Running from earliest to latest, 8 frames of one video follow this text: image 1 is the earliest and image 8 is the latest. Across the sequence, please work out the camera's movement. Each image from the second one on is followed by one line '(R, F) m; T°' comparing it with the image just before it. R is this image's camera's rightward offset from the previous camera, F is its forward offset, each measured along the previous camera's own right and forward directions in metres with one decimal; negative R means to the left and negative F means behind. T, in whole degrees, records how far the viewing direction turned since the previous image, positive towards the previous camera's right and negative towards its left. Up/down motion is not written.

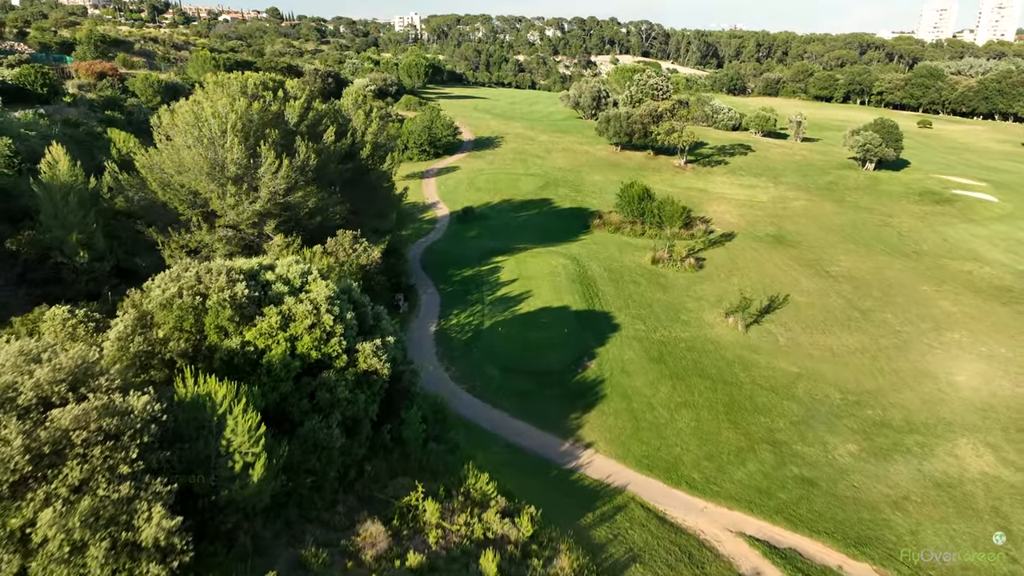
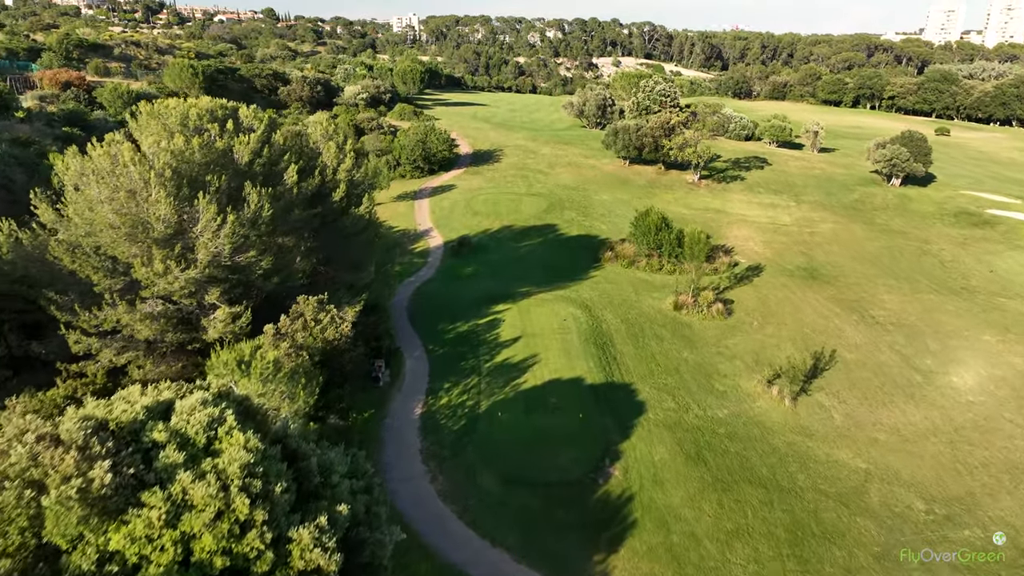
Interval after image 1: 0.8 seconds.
(-0.1, +5.3) m; 0°
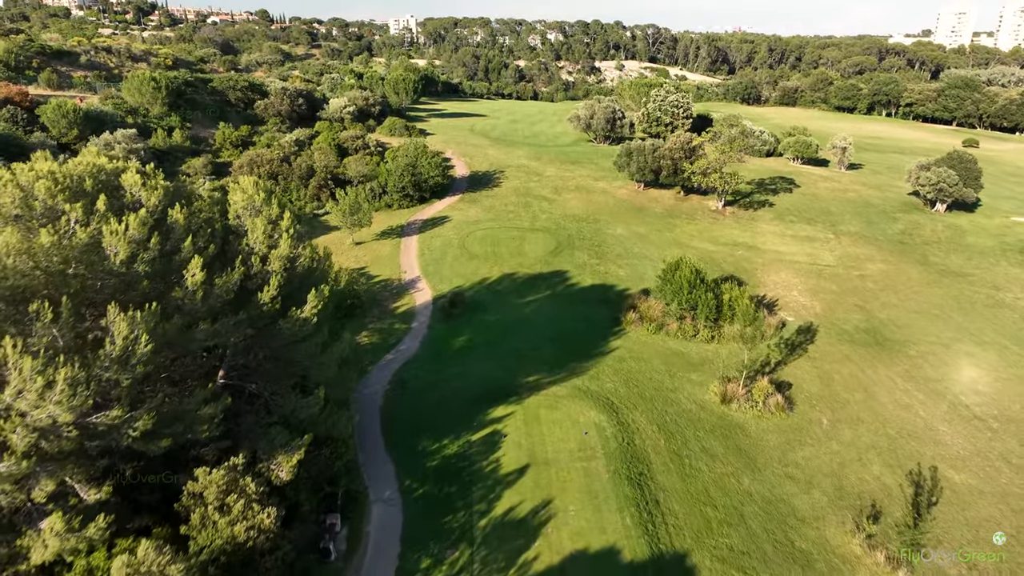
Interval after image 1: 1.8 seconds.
(-0.2, +7.7) m; 0°
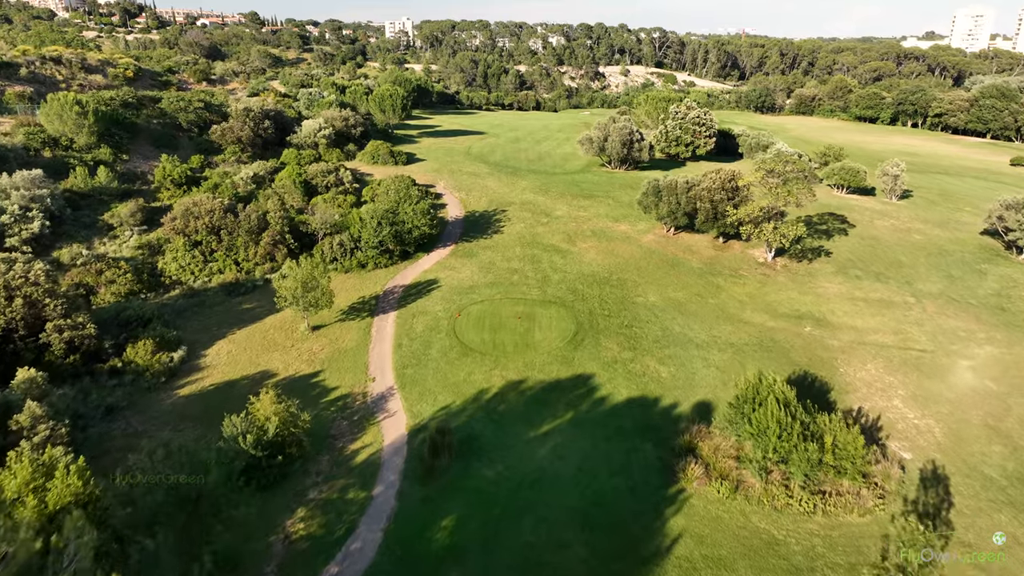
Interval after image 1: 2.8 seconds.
(-0.3, +11.3) m; 0°
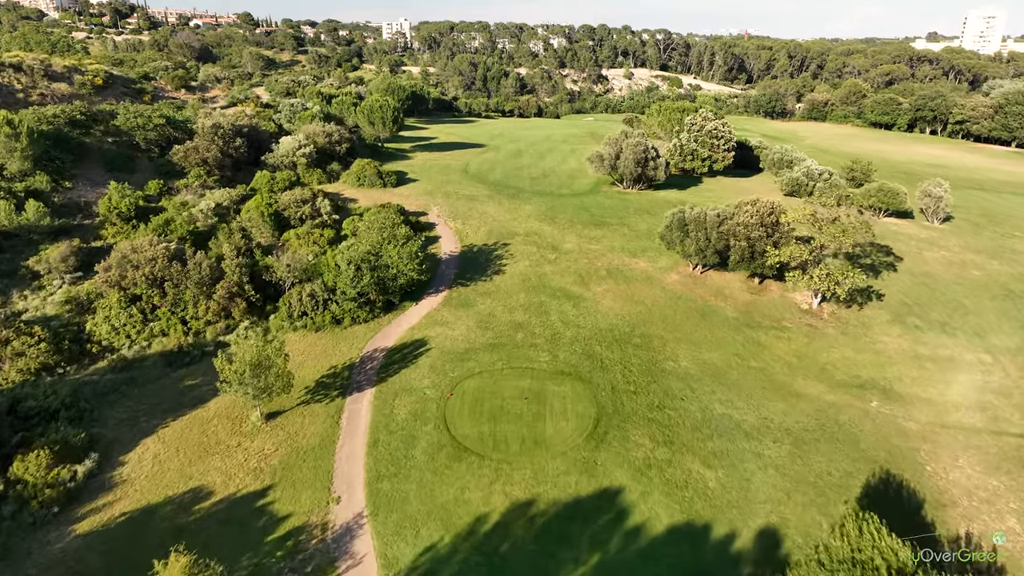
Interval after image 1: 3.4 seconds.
(-0.2, +7.3) m; 0°
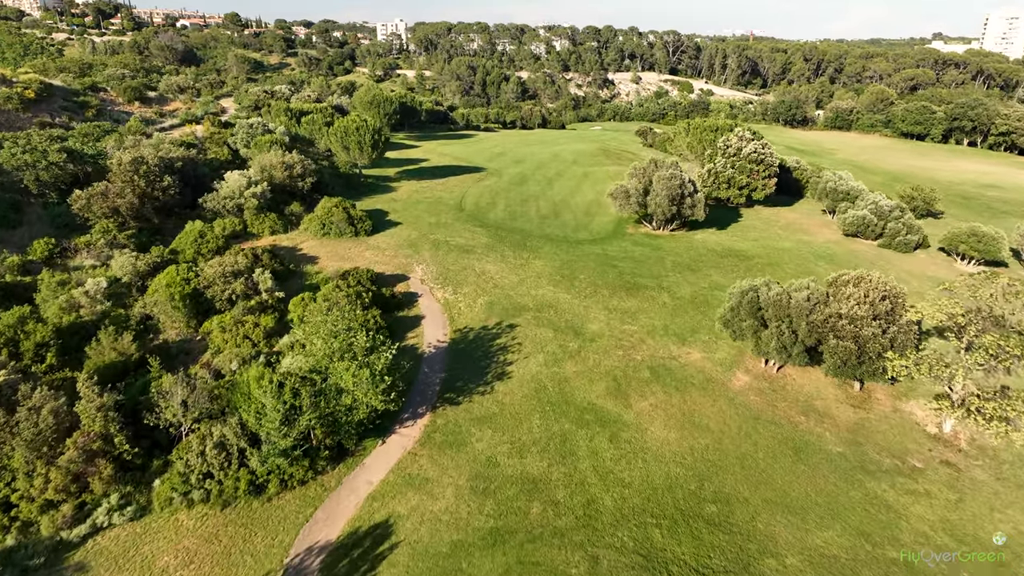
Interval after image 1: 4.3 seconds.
(-0.5, +12.9) m; 0°
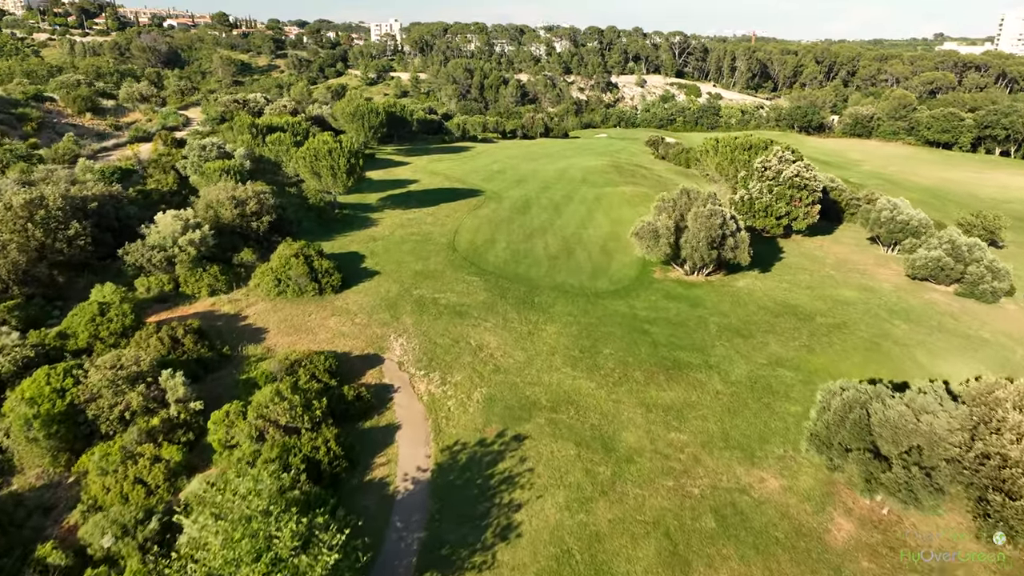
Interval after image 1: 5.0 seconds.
(-0.4, +10.1) m; 0°
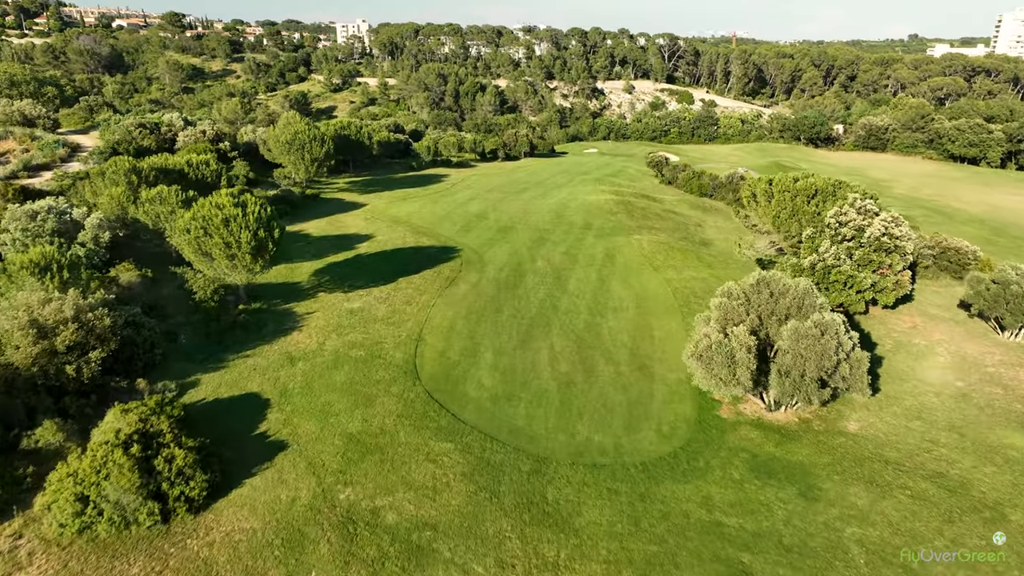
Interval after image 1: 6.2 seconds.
(-0.6, +17.1) m; +2°
